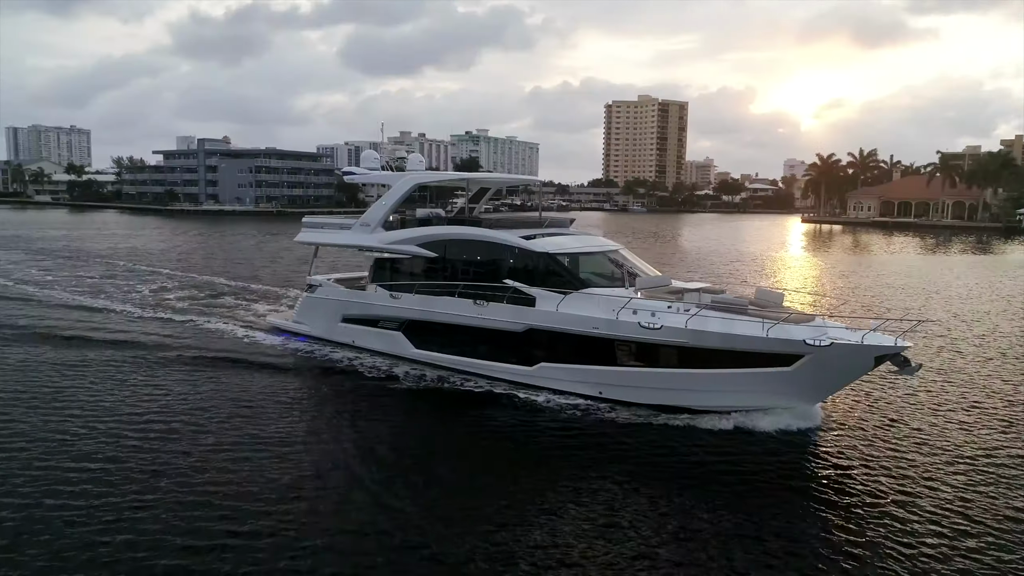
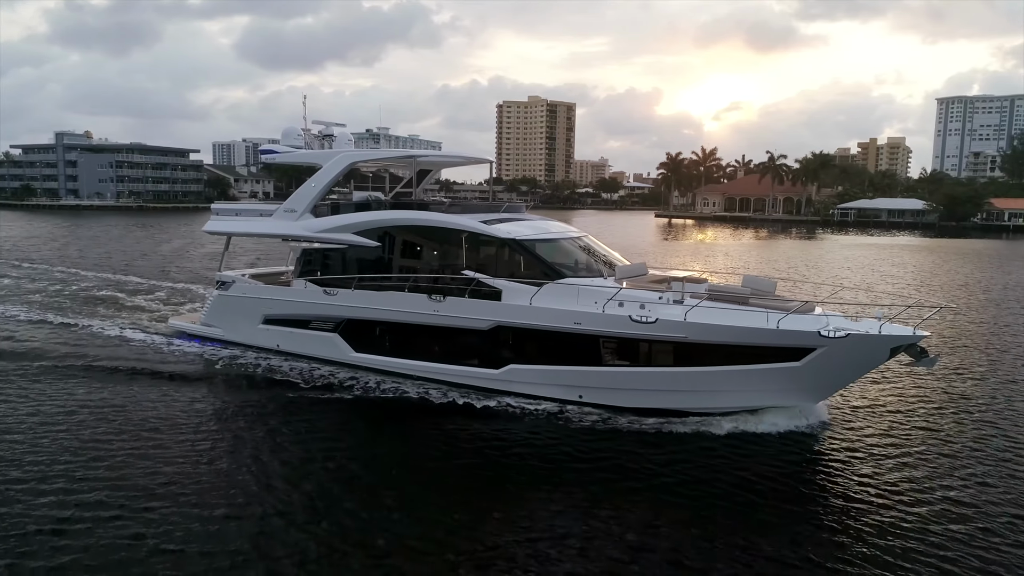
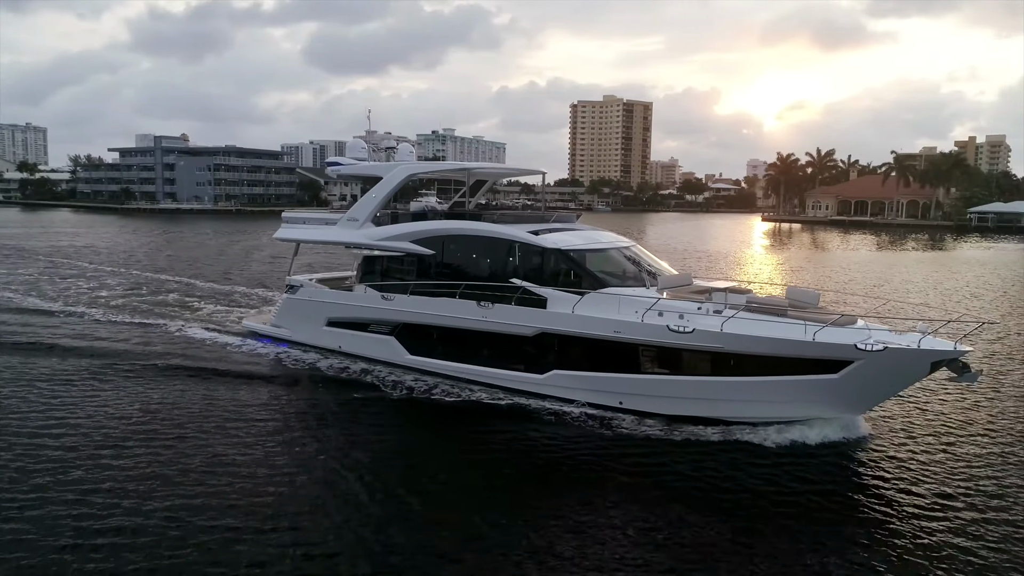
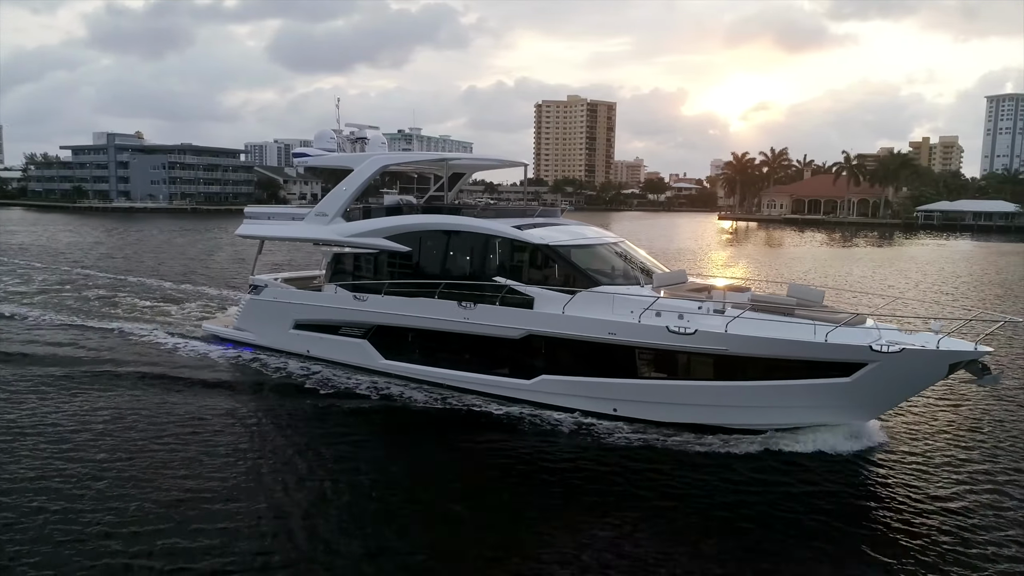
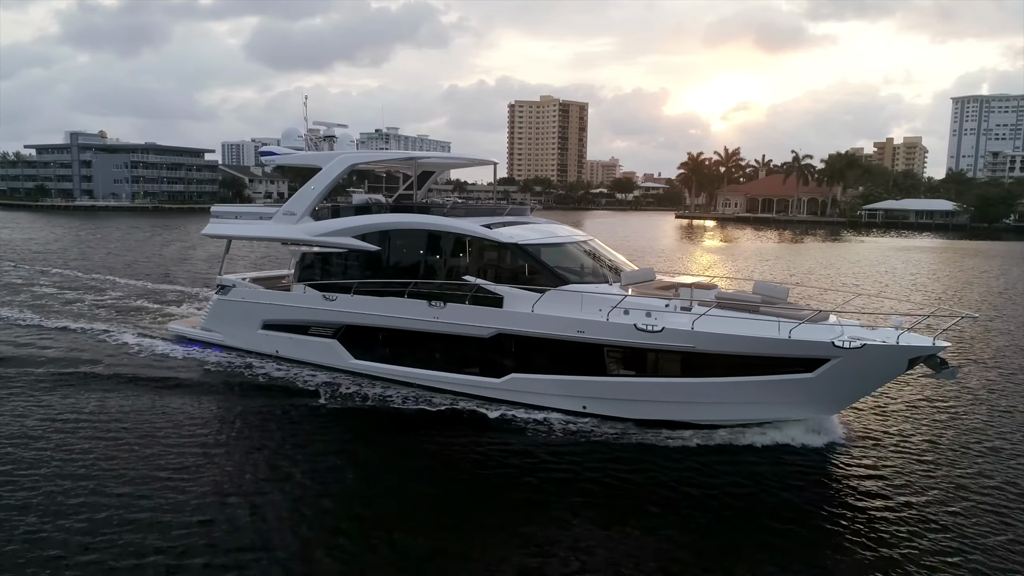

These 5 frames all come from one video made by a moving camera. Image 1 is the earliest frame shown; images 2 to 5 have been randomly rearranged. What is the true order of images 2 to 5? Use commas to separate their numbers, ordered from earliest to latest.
3, 4, 5, 2
